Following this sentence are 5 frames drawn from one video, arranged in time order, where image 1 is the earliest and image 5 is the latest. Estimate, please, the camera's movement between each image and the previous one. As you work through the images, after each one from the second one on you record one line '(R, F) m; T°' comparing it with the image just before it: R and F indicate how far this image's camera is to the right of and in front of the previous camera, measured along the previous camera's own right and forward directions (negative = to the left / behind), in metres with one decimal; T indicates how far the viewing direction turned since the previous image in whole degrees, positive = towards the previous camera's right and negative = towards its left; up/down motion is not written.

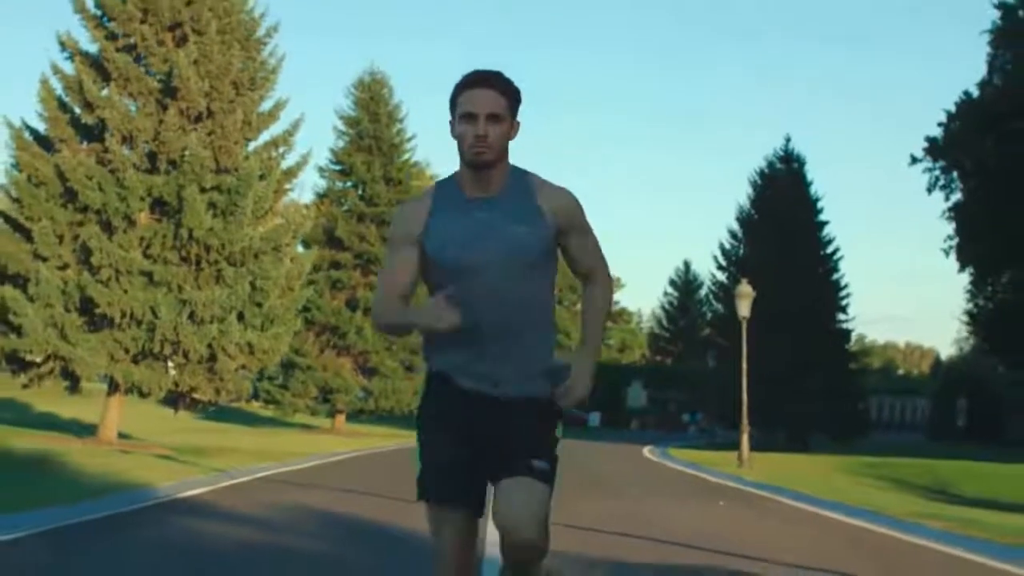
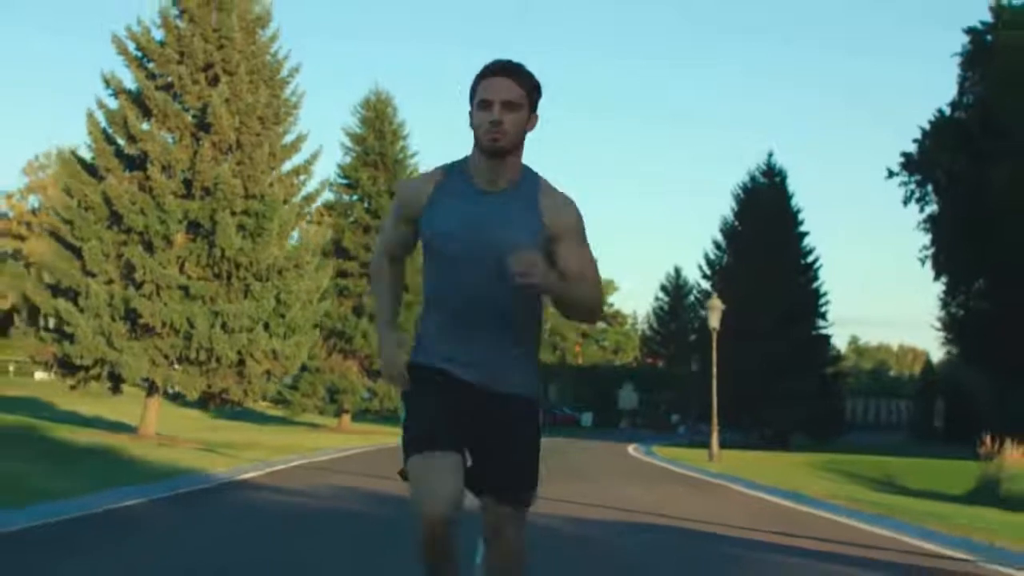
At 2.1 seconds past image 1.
(0.0, -3.1) m; 0°
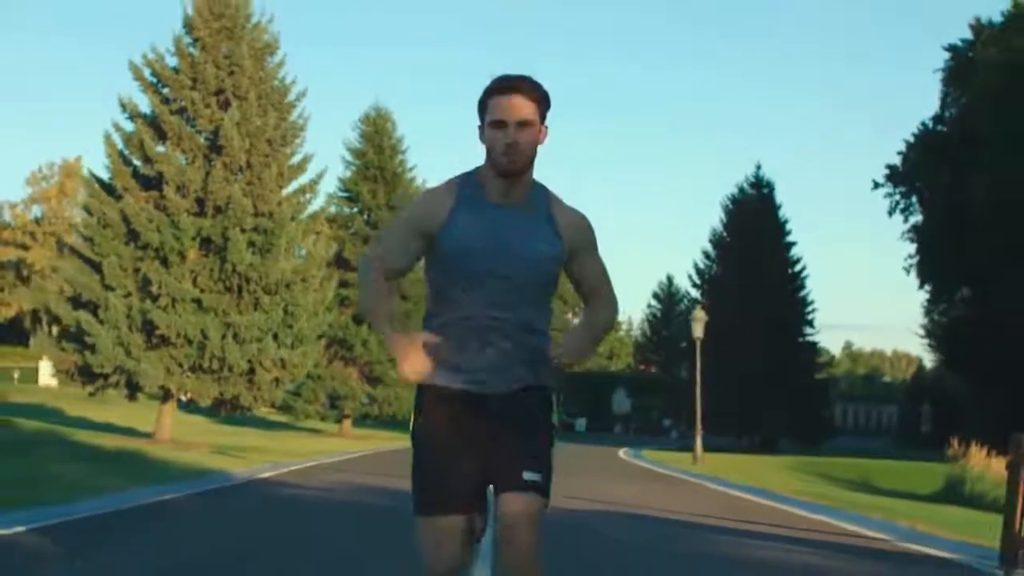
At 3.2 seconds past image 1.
(0.0, -1.7) m; 0°
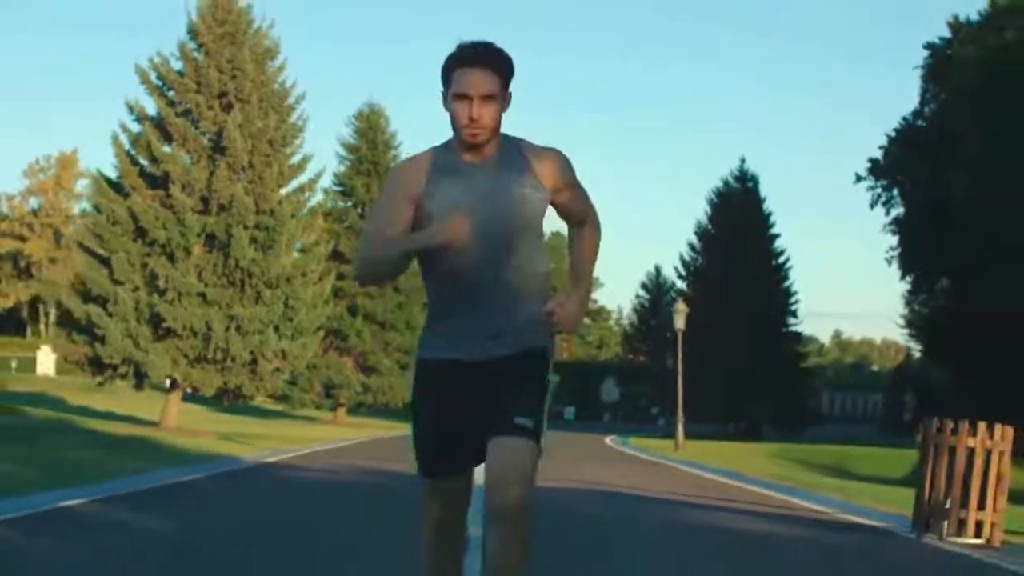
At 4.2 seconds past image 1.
(0.0, -1.5) m; 0°
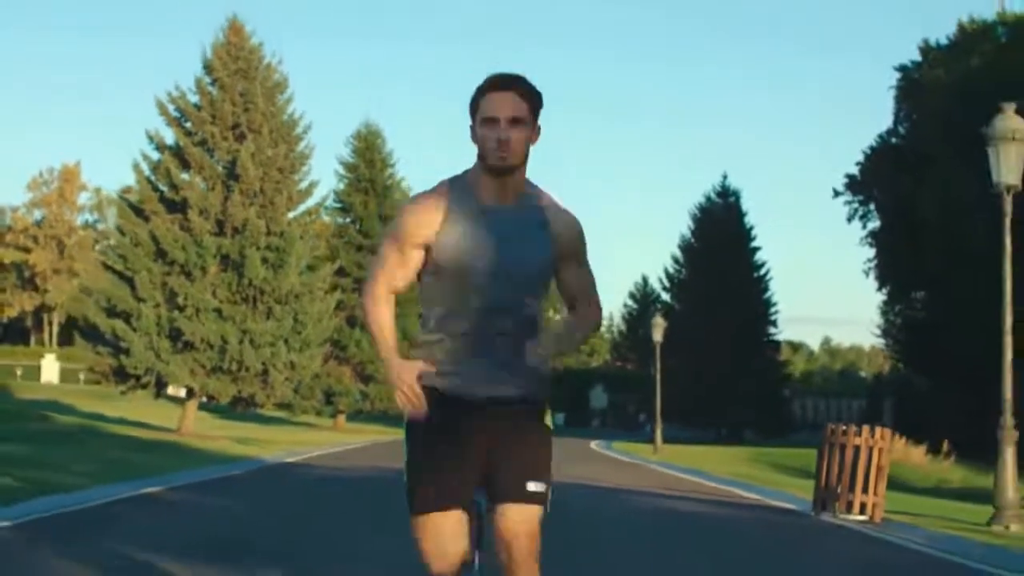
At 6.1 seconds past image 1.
(0.0, -2.7) m; 0°
